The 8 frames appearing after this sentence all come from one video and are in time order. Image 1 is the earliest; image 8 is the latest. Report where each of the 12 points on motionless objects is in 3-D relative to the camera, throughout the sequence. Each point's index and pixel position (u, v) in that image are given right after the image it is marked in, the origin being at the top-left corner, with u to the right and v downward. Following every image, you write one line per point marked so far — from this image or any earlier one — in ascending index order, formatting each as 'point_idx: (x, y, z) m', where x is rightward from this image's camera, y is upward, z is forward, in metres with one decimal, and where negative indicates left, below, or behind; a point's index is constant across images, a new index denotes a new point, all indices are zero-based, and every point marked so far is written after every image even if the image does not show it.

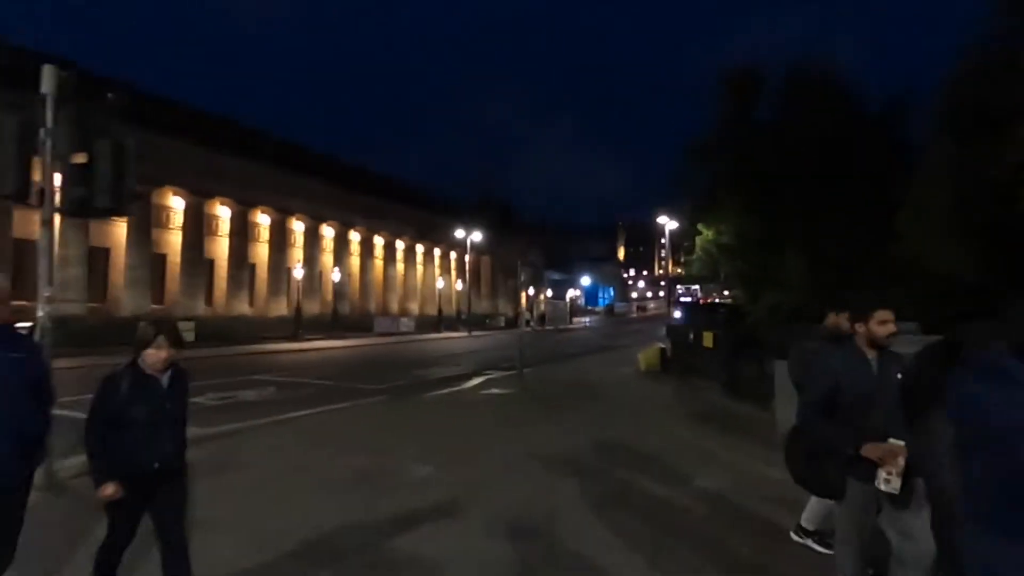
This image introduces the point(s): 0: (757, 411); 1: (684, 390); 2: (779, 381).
0: (+6.8, -3.4, +14.8) m
1: (+6.2, -3.7, +19.1) m
2: (+6.4, -2.2, +12.6) m
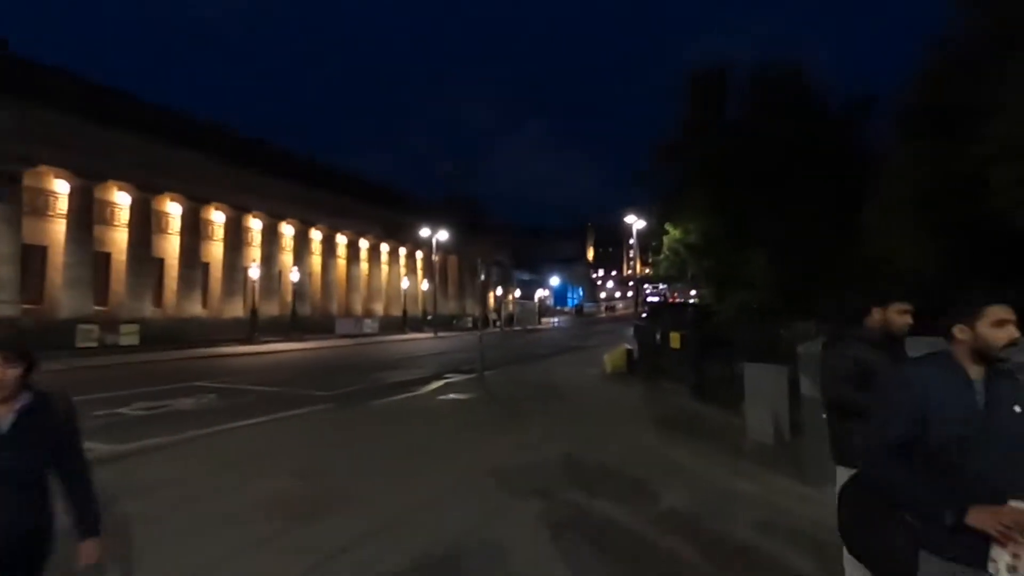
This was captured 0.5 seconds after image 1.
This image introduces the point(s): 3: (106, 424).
0: (+5.7, -3.4, +14.2) m
1: (+4.8, -3.7, +18.5) m
2: (+5.4, -2.2, +12.0) m
3: (-11.5, -3.8, +15.0) m
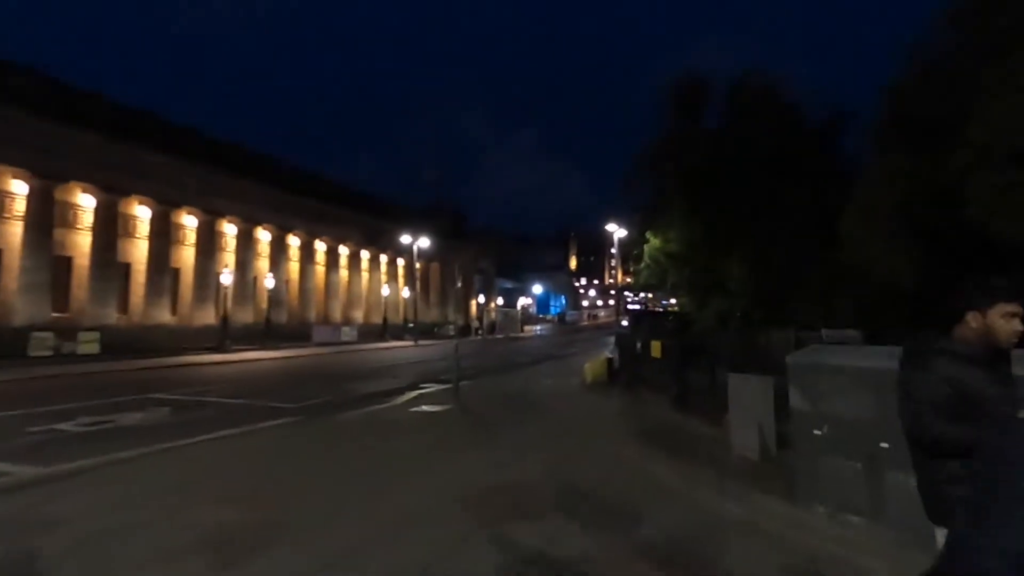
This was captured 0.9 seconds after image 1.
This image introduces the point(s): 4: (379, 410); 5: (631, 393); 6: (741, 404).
0: (+5.0, -3.6, +13.5) m
1: (+4.0, -3.9, +17.7) m
2: (+4.8, -2.3, +11.3) m
3: (-12.2, -4.0, +13.7) m
4: (-4.4, -4.1, +17.5) m
5: (+4.5, -3.9, +20.2) m
6: (+4.8, -2.4, +11.2) m
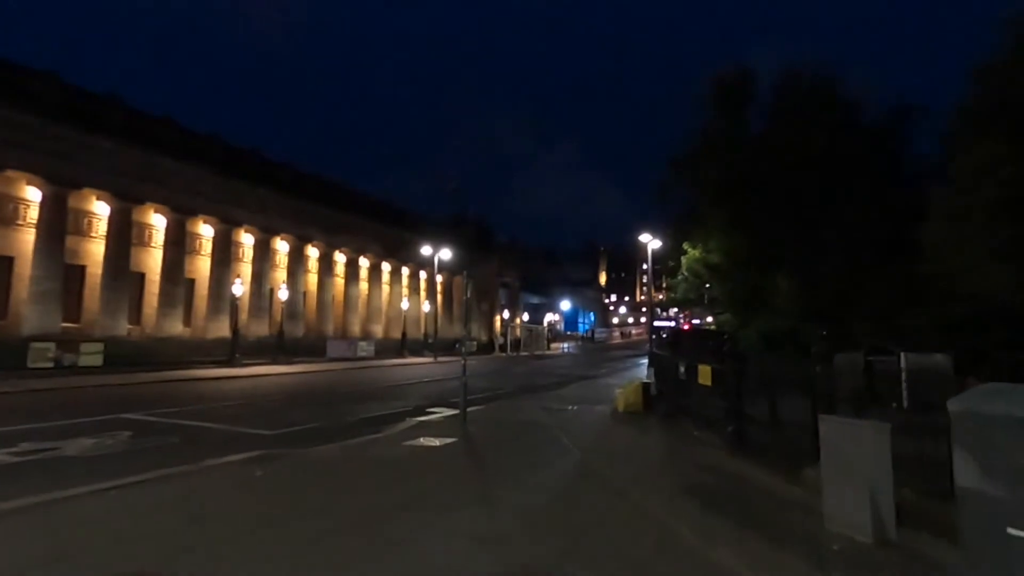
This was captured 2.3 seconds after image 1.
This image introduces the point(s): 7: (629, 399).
0: (+5.2, -3.8, +10.3) m
1: (+4.4, -4.2, +14.5) m
2: (+4.9, -2.5, +8.1) m
3: (-11.9, -4.0, +11.3) m
4: (-4.0, -4.3, +14.7) m
5: (+5.1, -4.4, +16.9) m
6: (+4.9, -2.6, +8.0) m
7: (+4.4, -4.1, +19.9) m
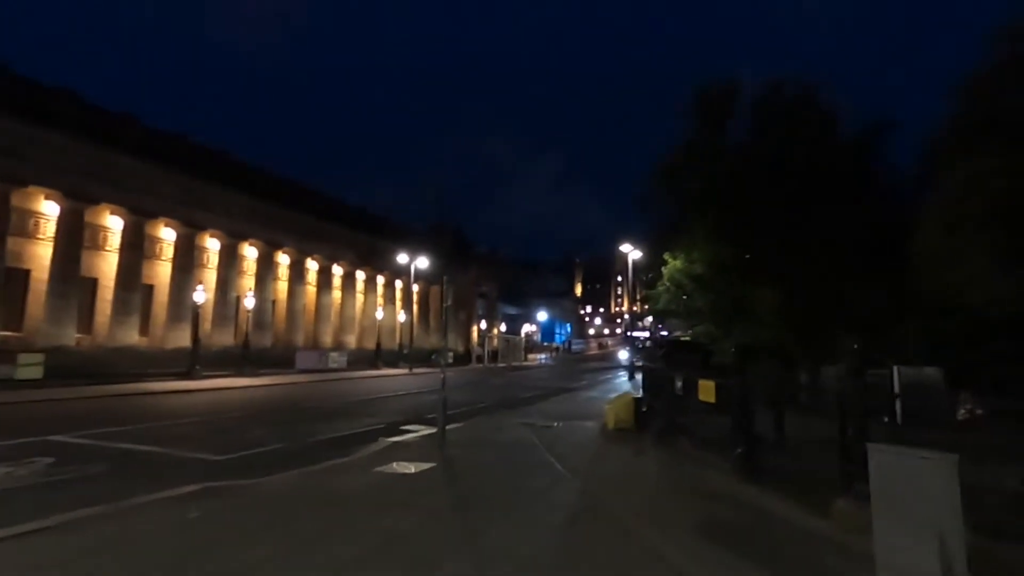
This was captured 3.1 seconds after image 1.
0: (+5.0, -3.9, +9.0) m
1: (+4.0, -4.4, +13.1) m
2: (+4.8, -2.5, +6.8) m
3: (-12.2, -4.0, +9.3) m
4: (-4.4, -4.4, +13.0) m
5: (+4.6, -4.6, +15.6) m
6: (+4.9, -2.6, +6.7) m
7: (+3.7, -4.4, +18.5) m
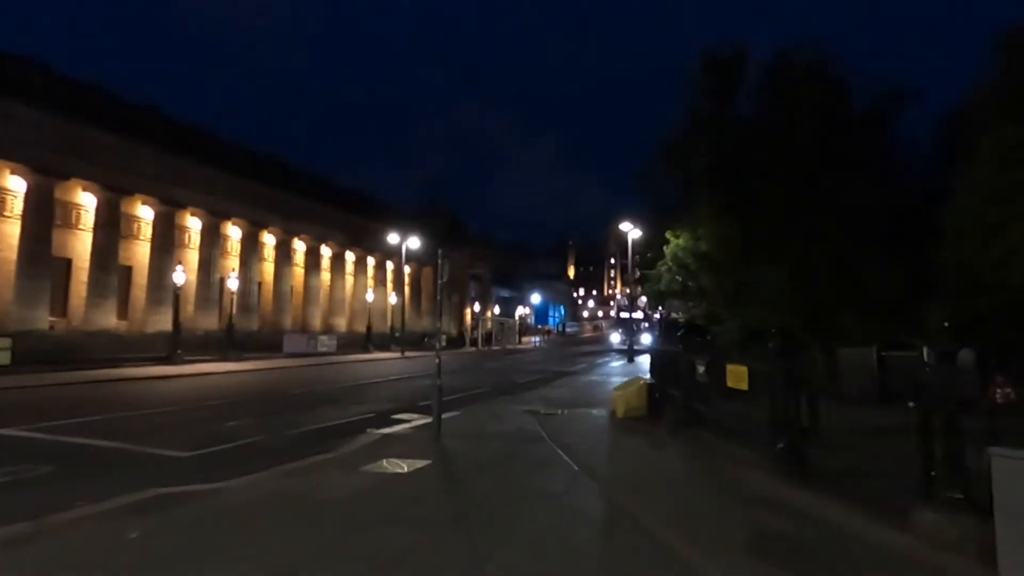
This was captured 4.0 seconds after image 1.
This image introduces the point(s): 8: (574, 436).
0: (+5.2, -3.4, +7.5) m
1: (+4.1, -3.8, +11.6) m
2: (+5.0, -2.1, +5.3) m
3: (-12.0, -3.6, +7.5) m
4: (-4.2, -3.8, +11.3) m
5: (+4.7, -3.9, +14.1) m
6: (+5.1, -2.2, +5.2) m
7: (+3.8, -3.6, +17.0) m
8: (+1.7, -4.0, +14.5) m
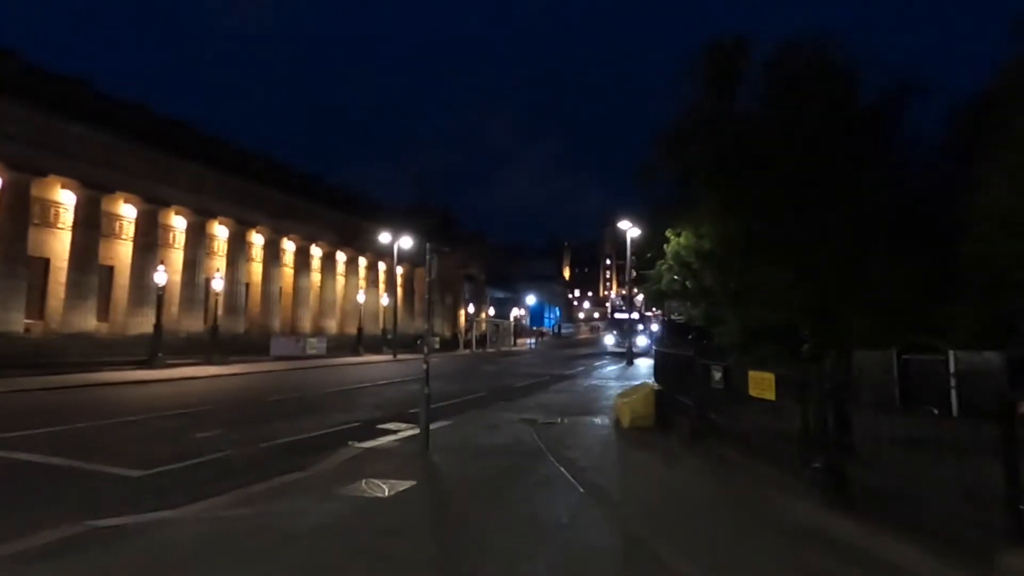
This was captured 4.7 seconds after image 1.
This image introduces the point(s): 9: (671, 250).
0: (+5.2, -3.3, +6.2) m
1: (+4.1, -3.7, +10.3) m
2: (+5.0, -2.0, +4.0) m
3: (-12.0, -3.5, +6.1) m
4: (-4.3, -3.8, +9.9) m
5: (+4.6, -3.9, +12.8) m
6: (+5.1, -2.1, +3.9) m
7: (+3.7, -3.6, +15.7) m
8: (+1.6, -4.0, +13.2) m
9: (+5.7, +1.4, +18.5) m
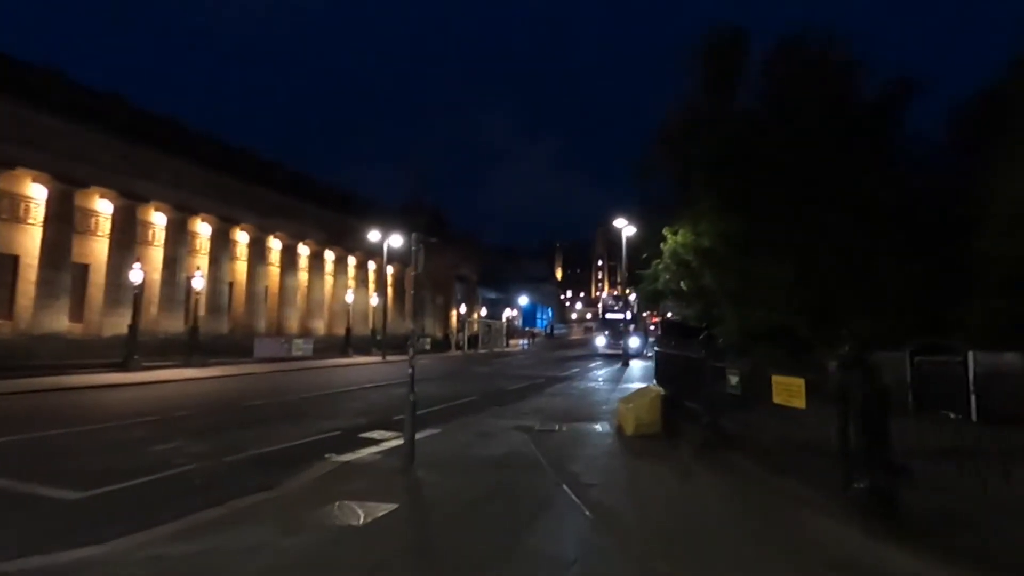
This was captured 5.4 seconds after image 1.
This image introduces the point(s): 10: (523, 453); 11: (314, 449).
0: (+5.1, -3.2, +5.0) m
1: (+4.0, -3.6, +9.1) m
2: (+5.0, -1.9, +2.8) m
3: (-12.0, -3.4, +4.6) m
4: (-4.4, -3.7, +8.6) m
5: (+4.5, -3.8, +11.6) m
6: (+5.1, -2.0, +2.7) m
7: (+3.5, -3.5, +14.5) m
8: (+1.5, -3.9, +11.9) m
9: (+5.5, +1.5, +17.3) m
10: (+0.3, -4.0, +13.2) m
11: (-5.2, -4.2, +14.0) m
